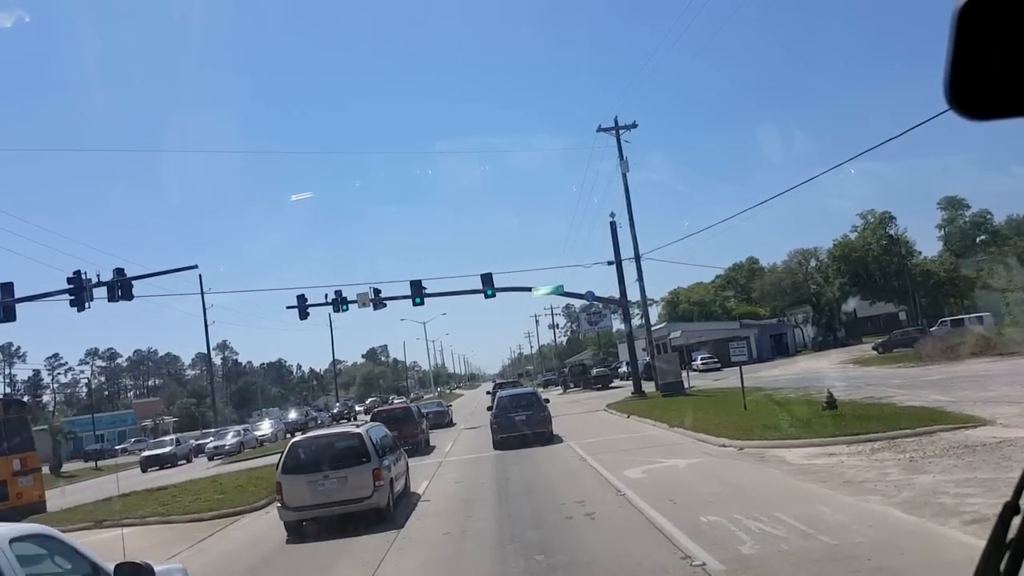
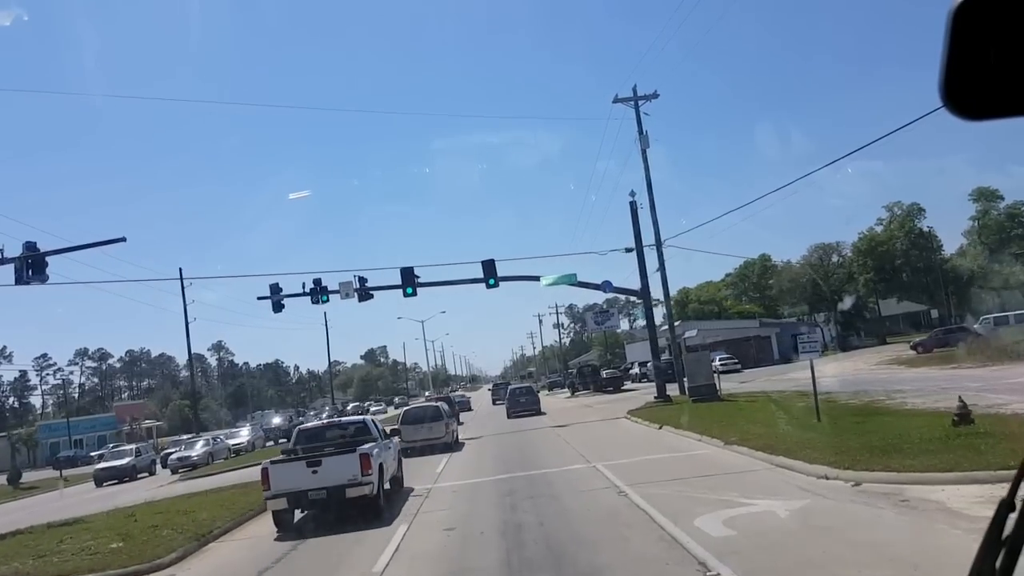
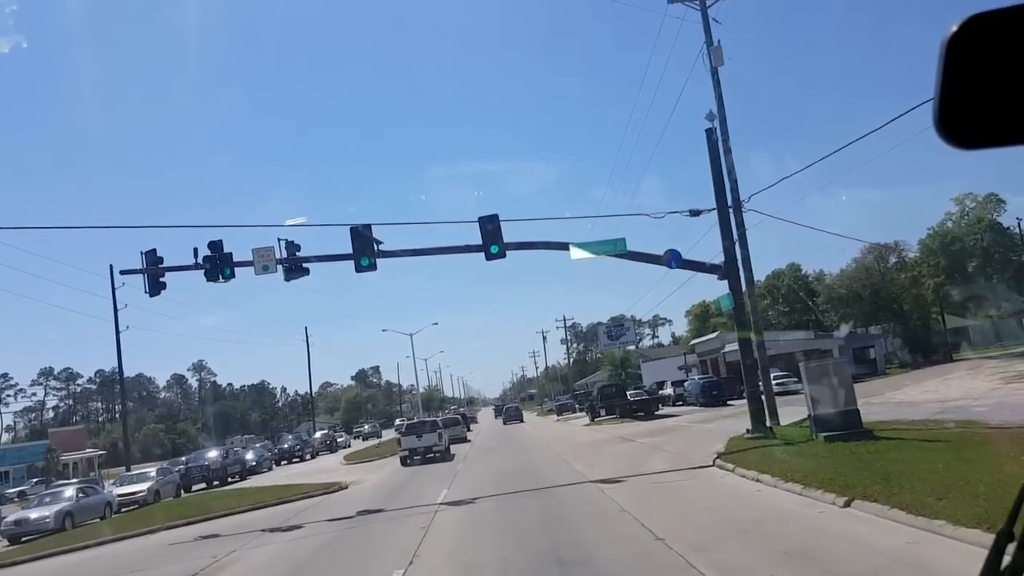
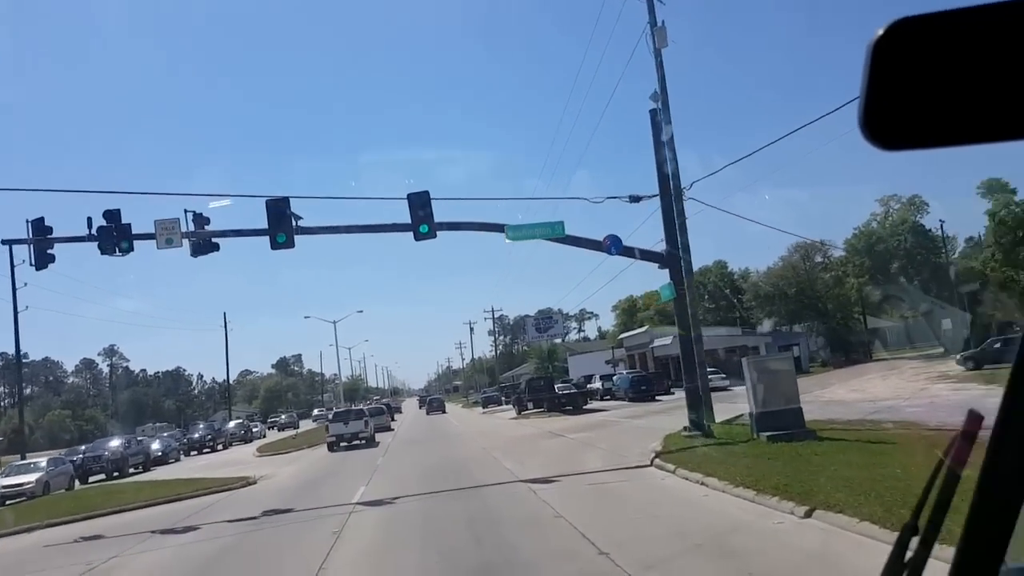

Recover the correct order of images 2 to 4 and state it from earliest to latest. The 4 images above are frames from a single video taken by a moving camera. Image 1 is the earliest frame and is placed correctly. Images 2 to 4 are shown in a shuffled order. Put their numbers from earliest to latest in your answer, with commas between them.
2, 3, 4
